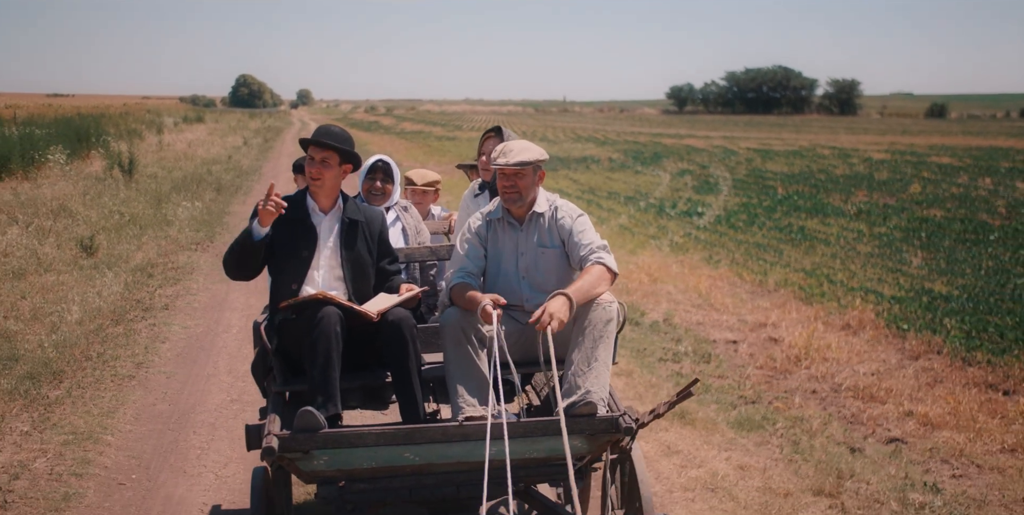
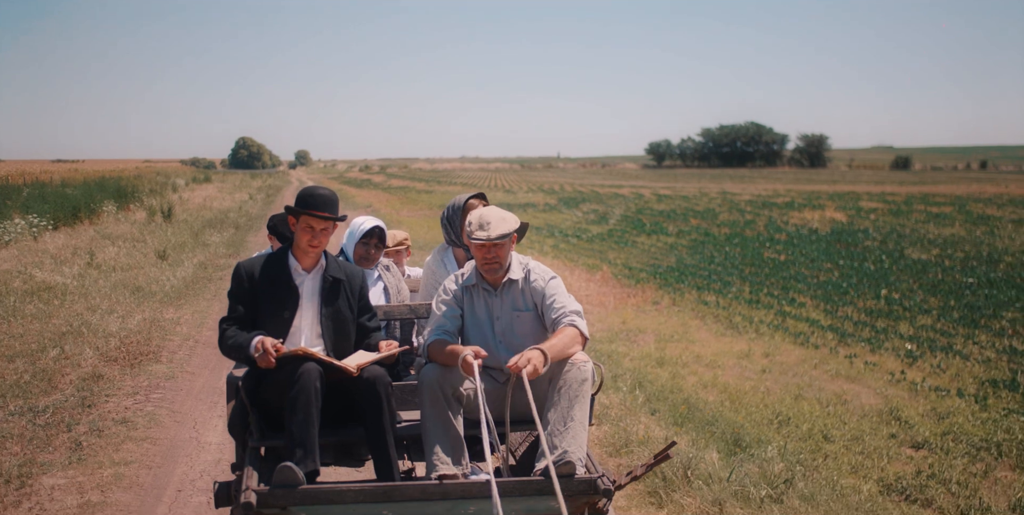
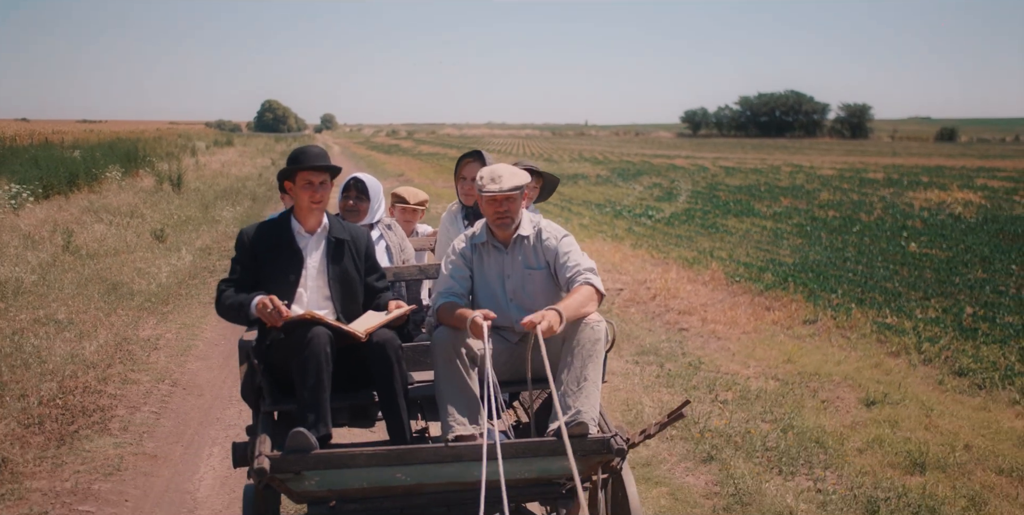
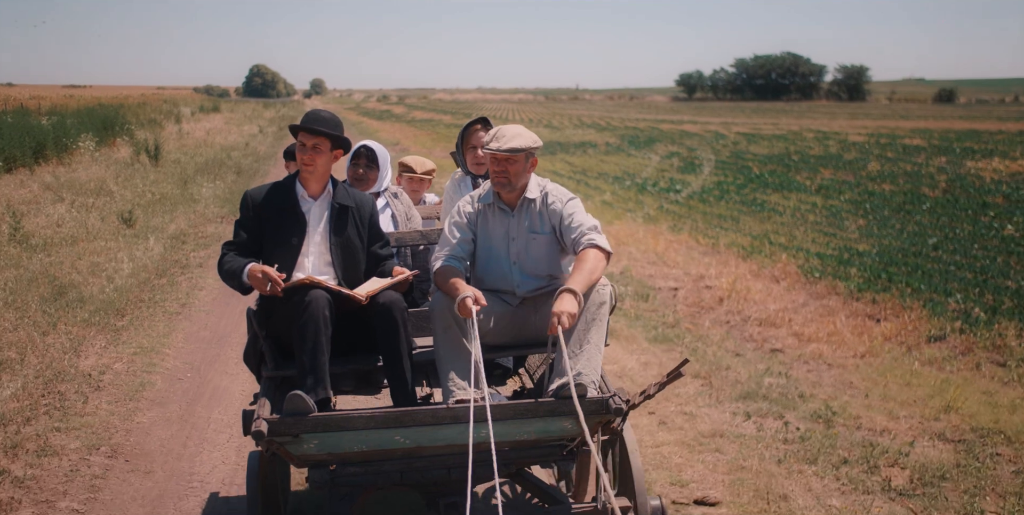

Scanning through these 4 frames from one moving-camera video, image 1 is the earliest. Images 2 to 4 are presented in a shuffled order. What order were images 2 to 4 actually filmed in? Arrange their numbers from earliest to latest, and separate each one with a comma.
4, 3, 2
